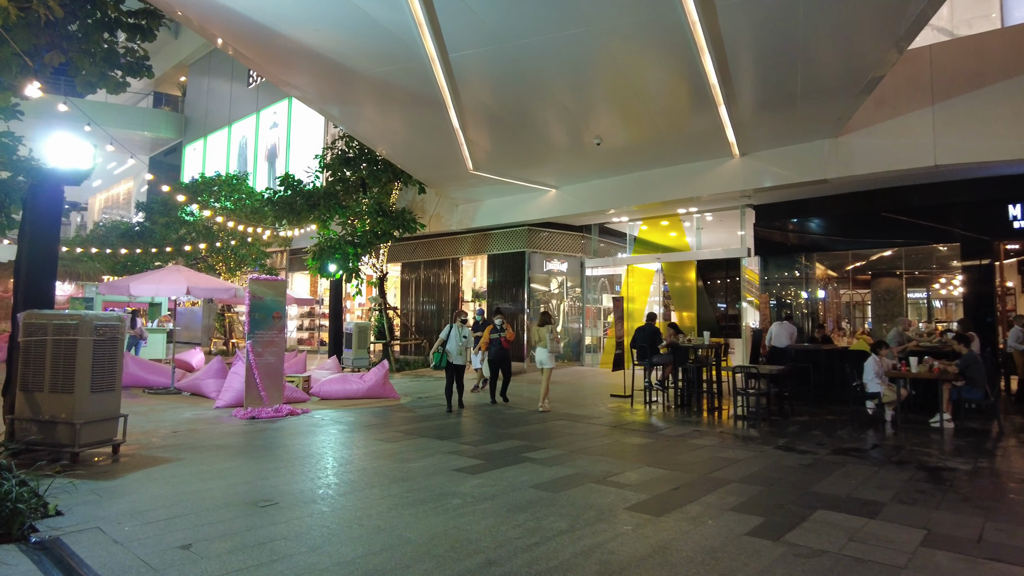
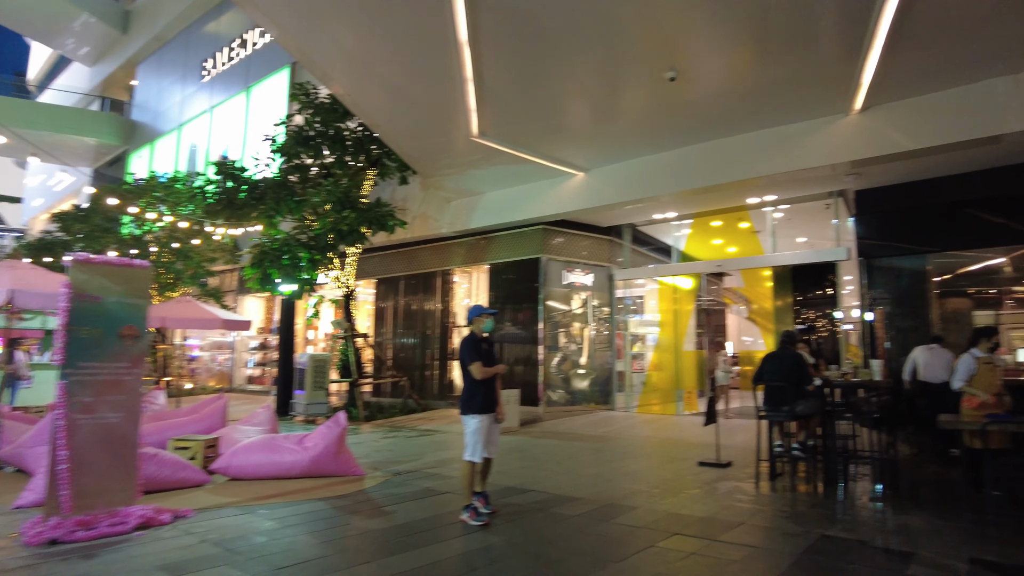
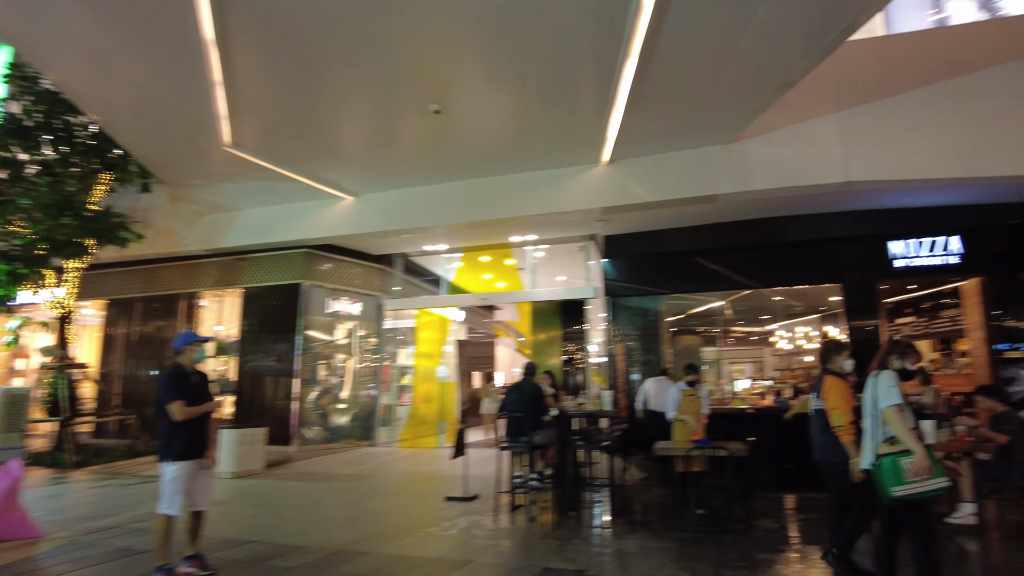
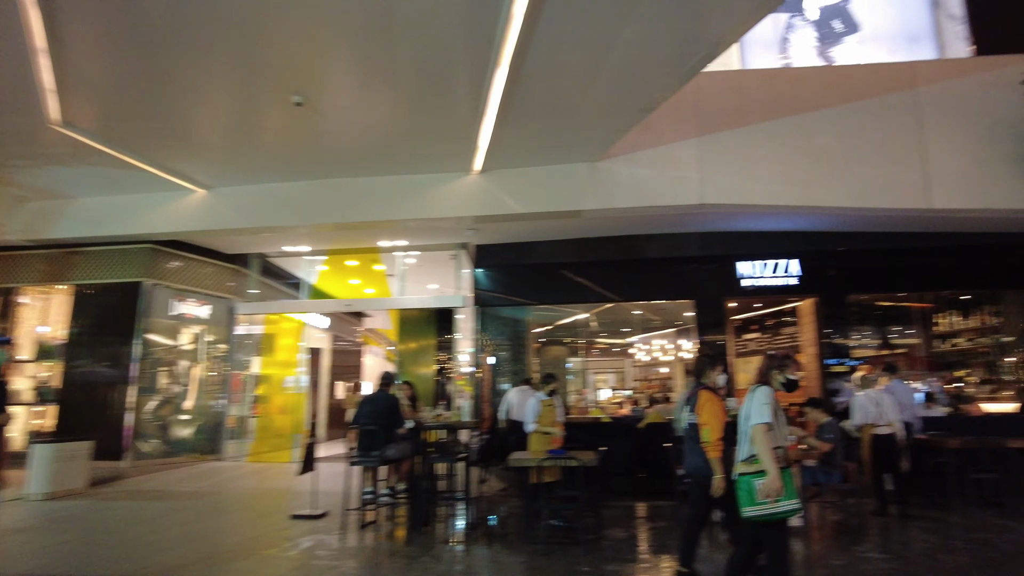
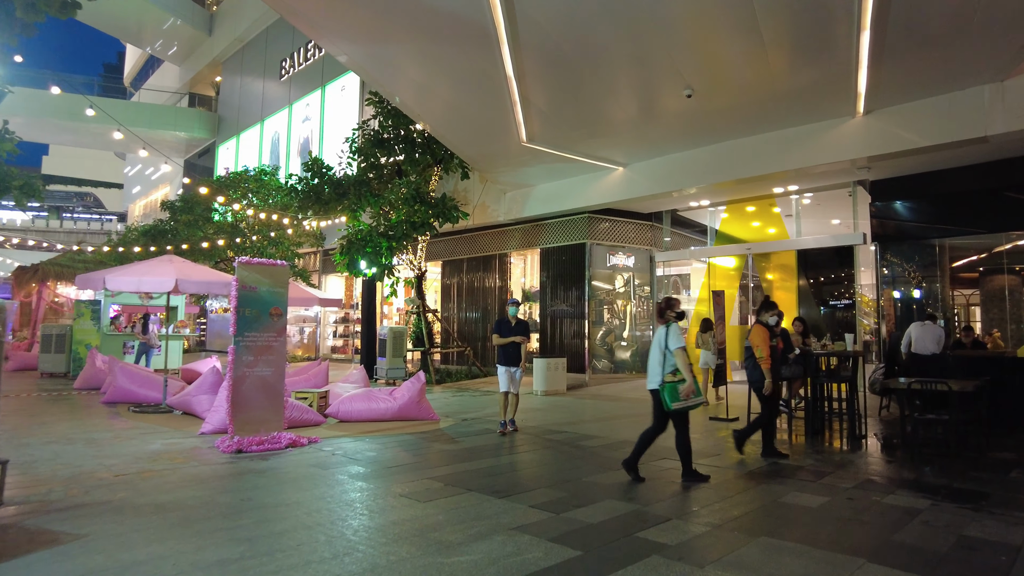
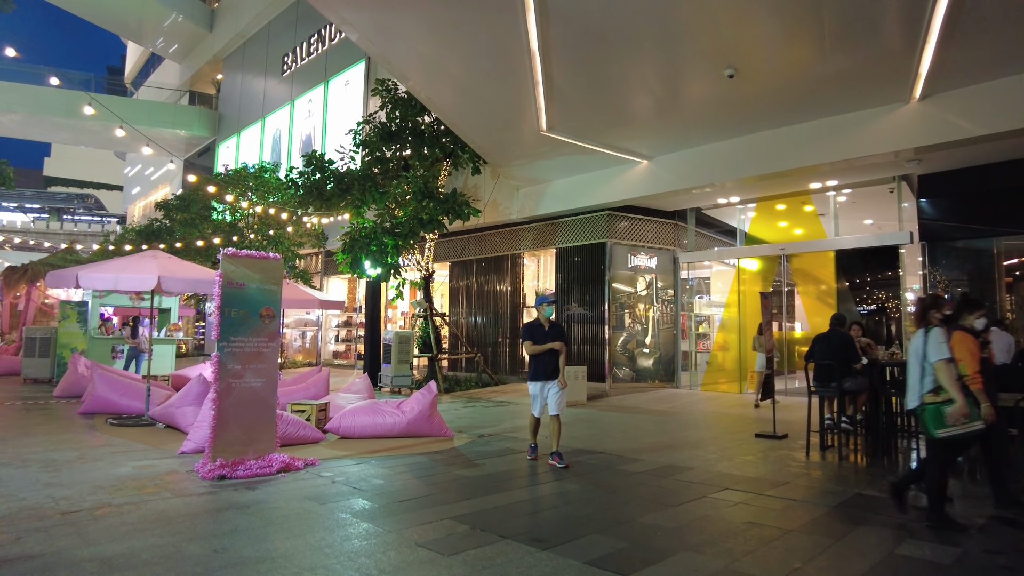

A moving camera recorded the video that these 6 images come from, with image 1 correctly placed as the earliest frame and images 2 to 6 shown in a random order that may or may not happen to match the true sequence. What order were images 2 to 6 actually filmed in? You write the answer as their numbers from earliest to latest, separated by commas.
5, 6, 2, 3, 4
